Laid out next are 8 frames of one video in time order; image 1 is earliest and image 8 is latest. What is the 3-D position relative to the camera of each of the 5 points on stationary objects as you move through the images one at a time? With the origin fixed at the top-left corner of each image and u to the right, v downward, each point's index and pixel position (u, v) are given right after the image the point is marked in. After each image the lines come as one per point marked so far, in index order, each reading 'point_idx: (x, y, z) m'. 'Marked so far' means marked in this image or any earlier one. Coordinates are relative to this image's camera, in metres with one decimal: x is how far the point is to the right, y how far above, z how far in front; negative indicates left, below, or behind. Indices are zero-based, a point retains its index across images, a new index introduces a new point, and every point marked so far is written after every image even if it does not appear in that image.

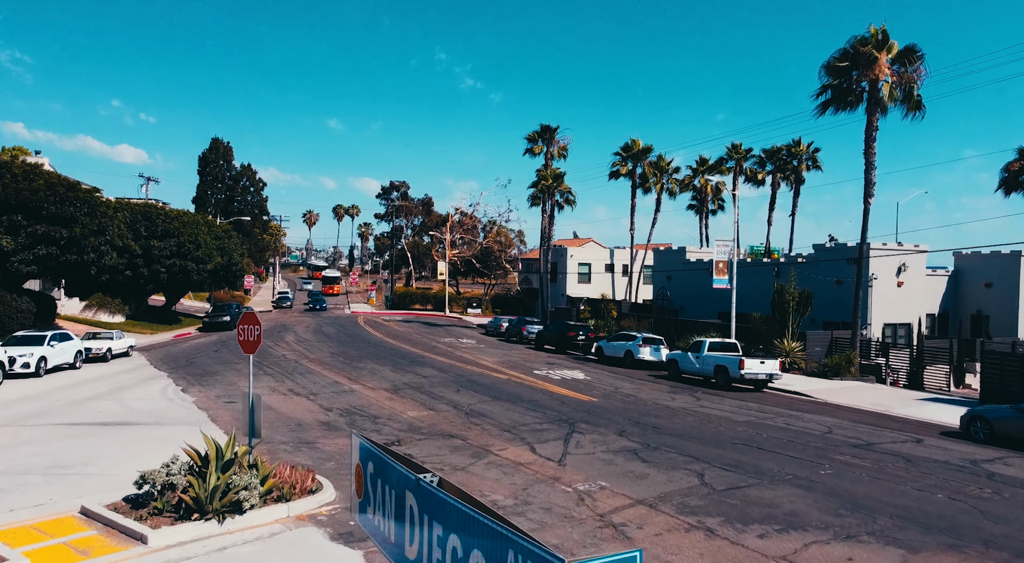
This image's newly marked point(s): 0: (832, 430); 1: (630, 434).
0: (+7.3, -3.4, +16.6) m
1: (+2.6, -3.3, +15.9) m
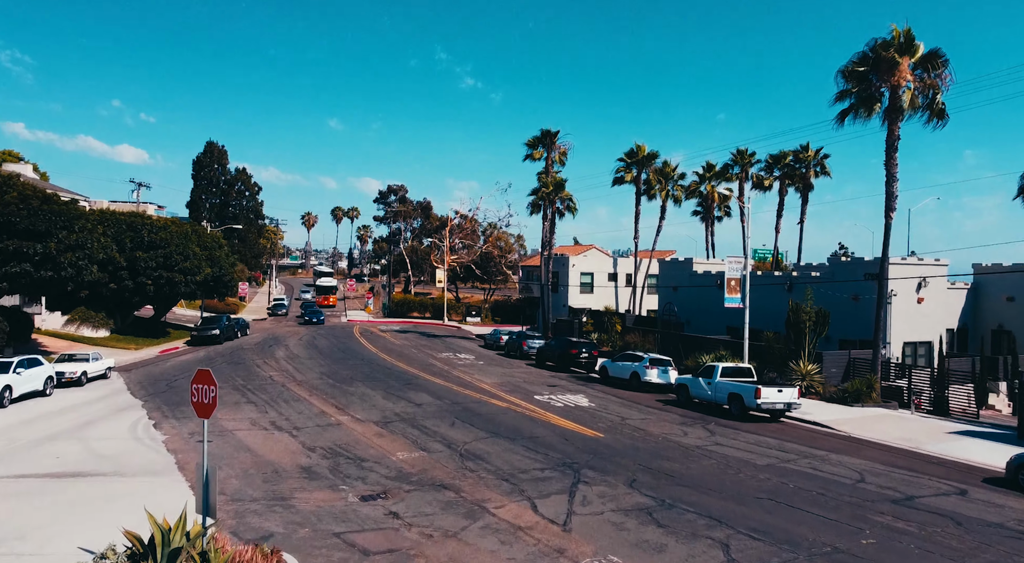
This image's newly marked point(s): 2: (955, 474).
0: (+7.3, -4.1, +15.1) m
1: (+2.5, -4.0, +14.3) m
2: (+9.6, -4.2, +15.8) m
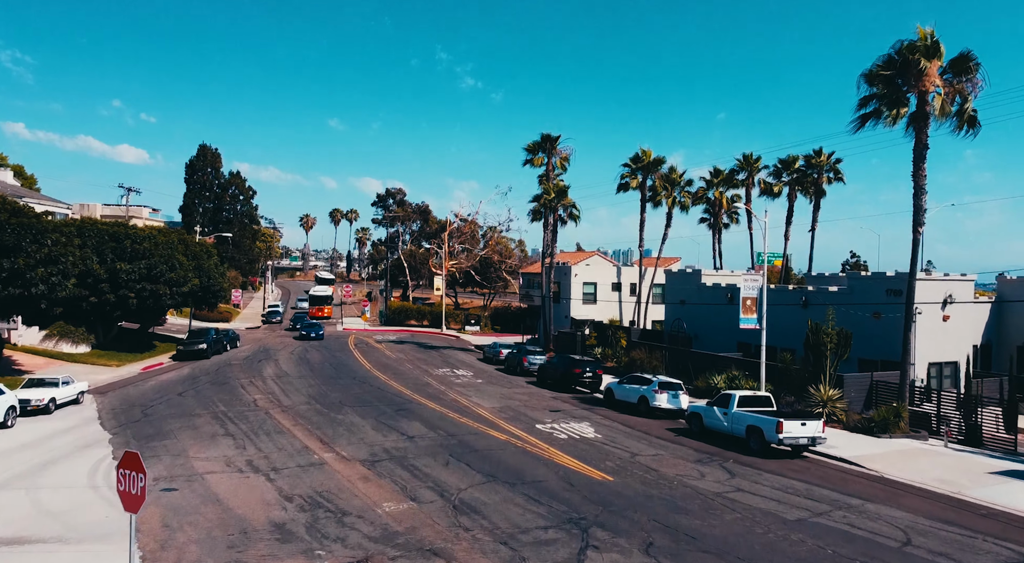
0: (+7.3, -4.7, +13.3) m
1: (+2.5, -4.7, +12.5) m
2: (+9.6, -4.8, +14.0) m
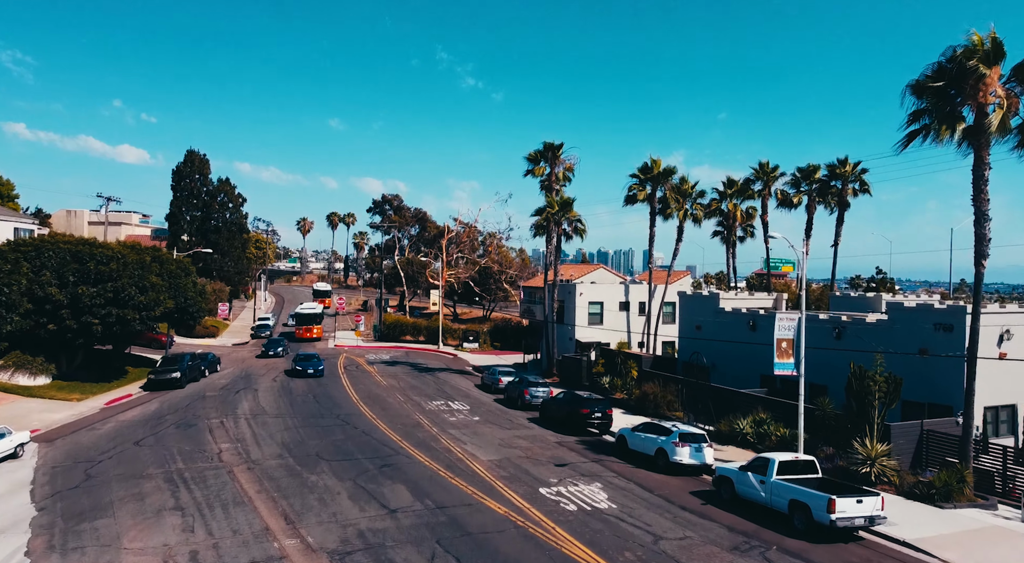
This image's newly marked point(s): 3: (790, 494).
0: (+7.3, -5.9, +10.1) m
1: (+2.5, -5.8, +9.3) m
2: (+9.6, -6.0, +10.8) m
3: (+6.7, -5.1, +17.4) m
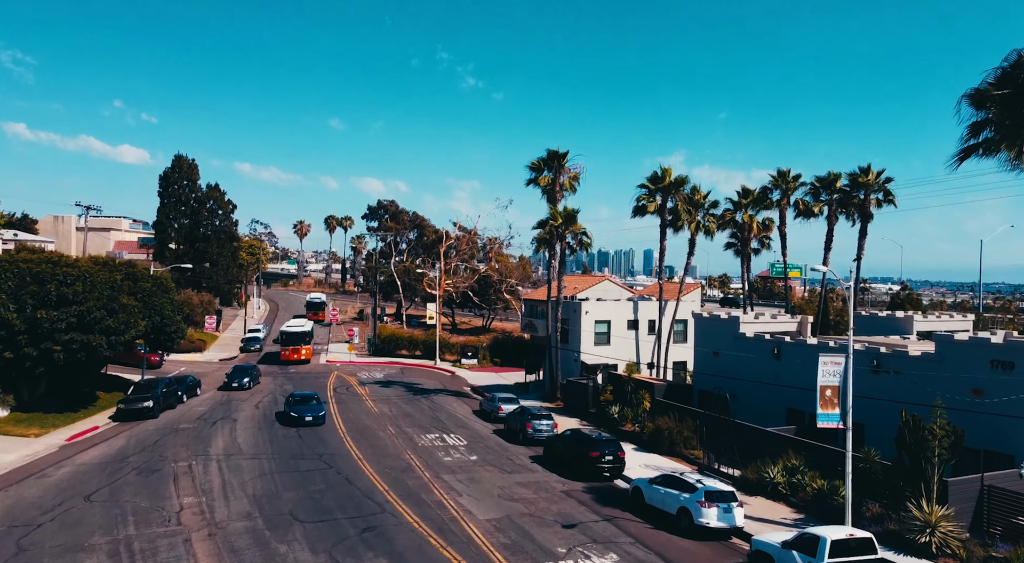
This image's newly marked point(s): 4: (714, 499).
0: (+7.3, -6.8, +7.2) m
1: (+2.5, -6.8, +6.5) m
2: (+9.6, -6.9, +7.9) m
3: (+6.7, -6.1, +14.6) m
4: (+5.4, -5.8, +19.4) m
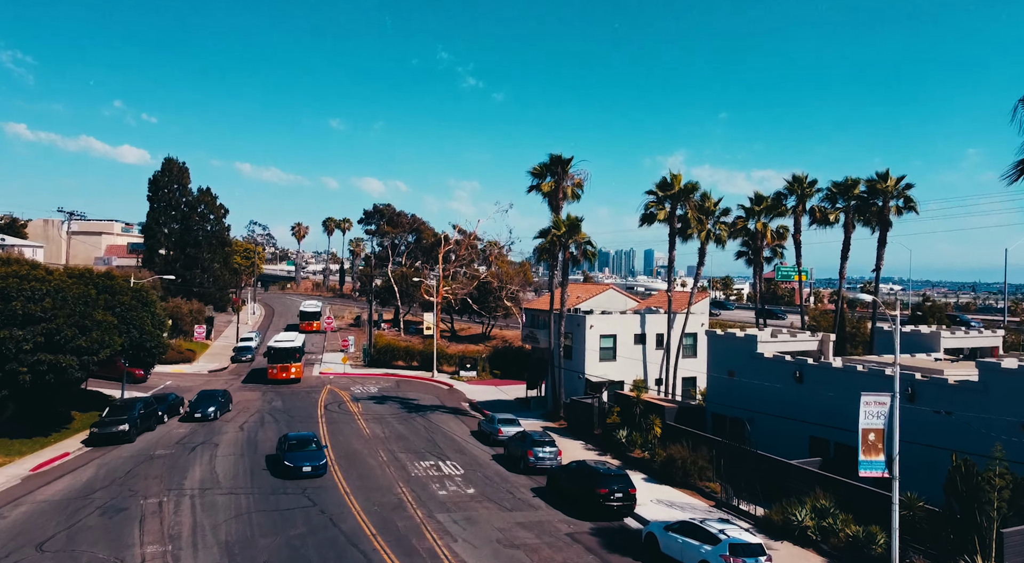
0: (+7.3, -7.5, +5.0) m
1: (+2.5, -7.4, +4.3) m
2: (+9.6, -7.6, +5.7) m
3: (+6.7, -6.7, +12.4) m
4: (+5.4, -6.5, +17.3) m
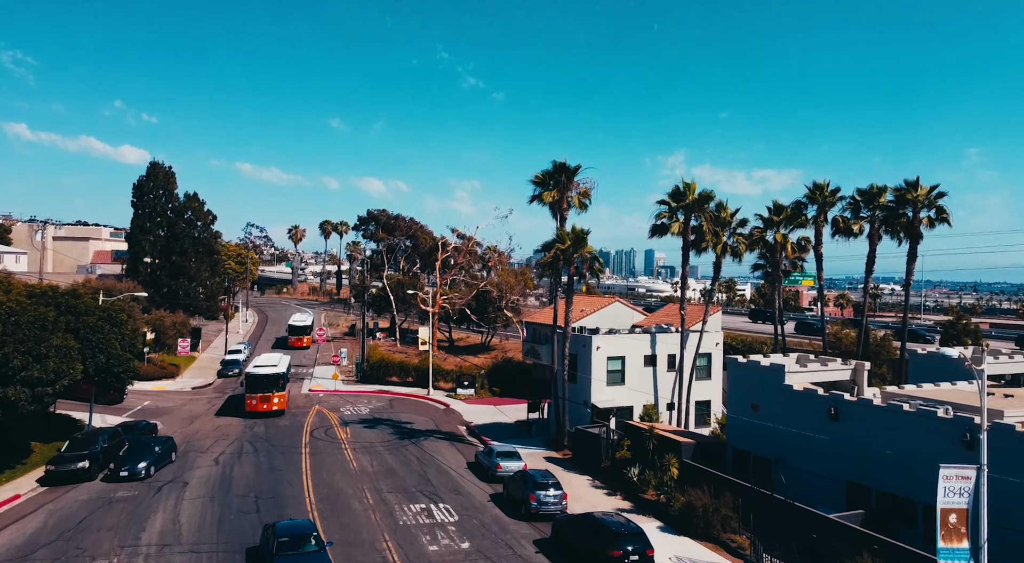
0: (+7.3, -8.3, +2.1) m
1: (+2.5, -8.3, +1.3) m
2: (+9.6, -8.4, +2.8) m
3: (+6.7, -7.6, +9.4) m
4: (+5.4, -7.3, +14.3) m
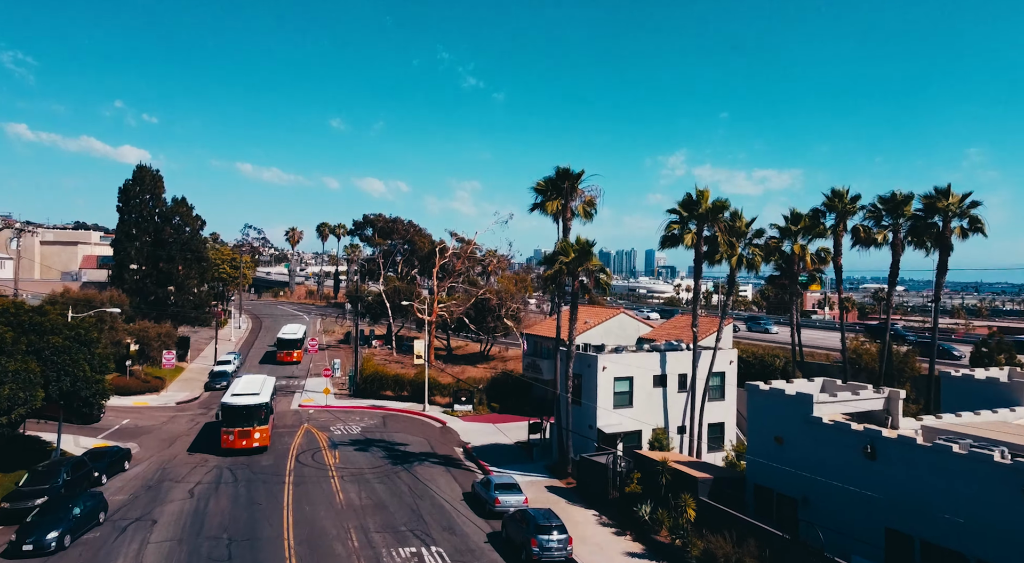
0: (+7.3, -9.0, -0.4) m
1: (+2.5, -9.0, -1.1) m
2: (+9.6, -9.1, +0.3) m
3: (+6.7, -8.2, +7.0) m
4: (+5.4, -8.0, +11.9) m
